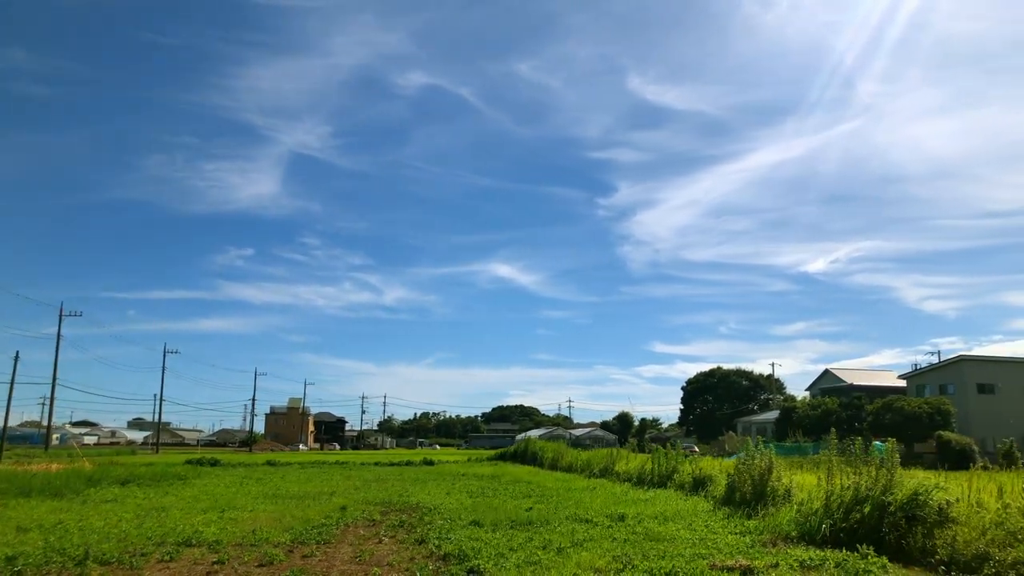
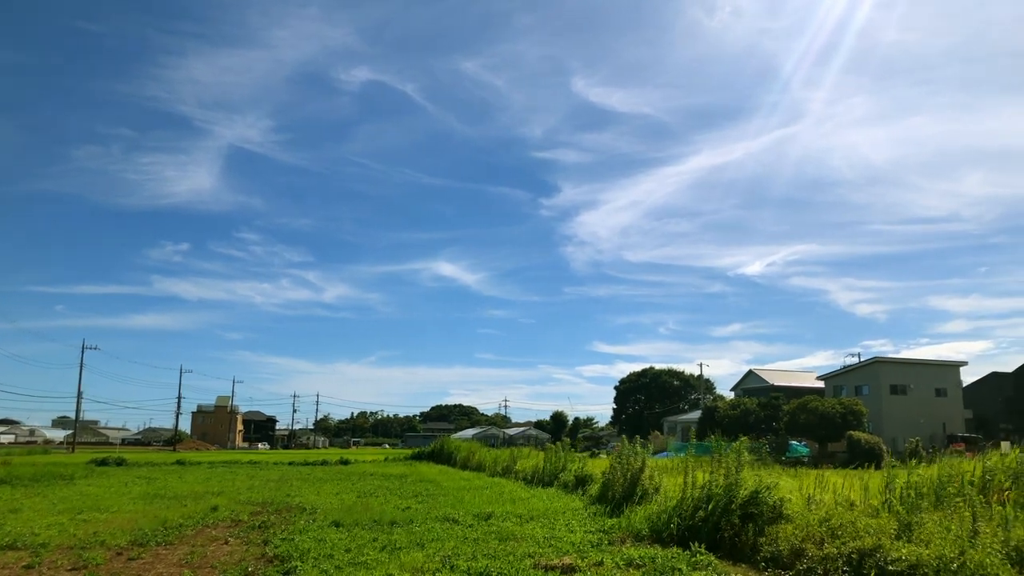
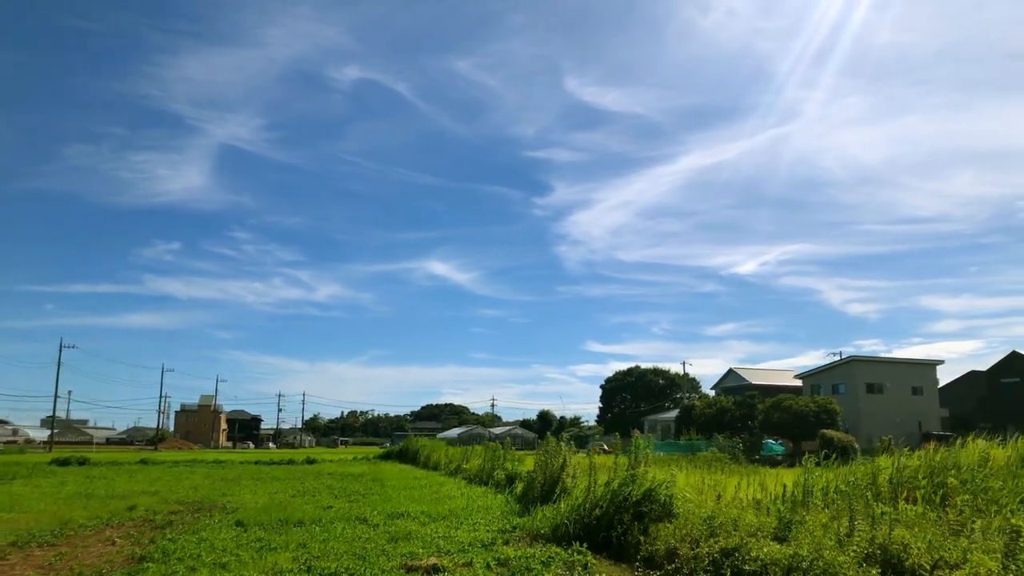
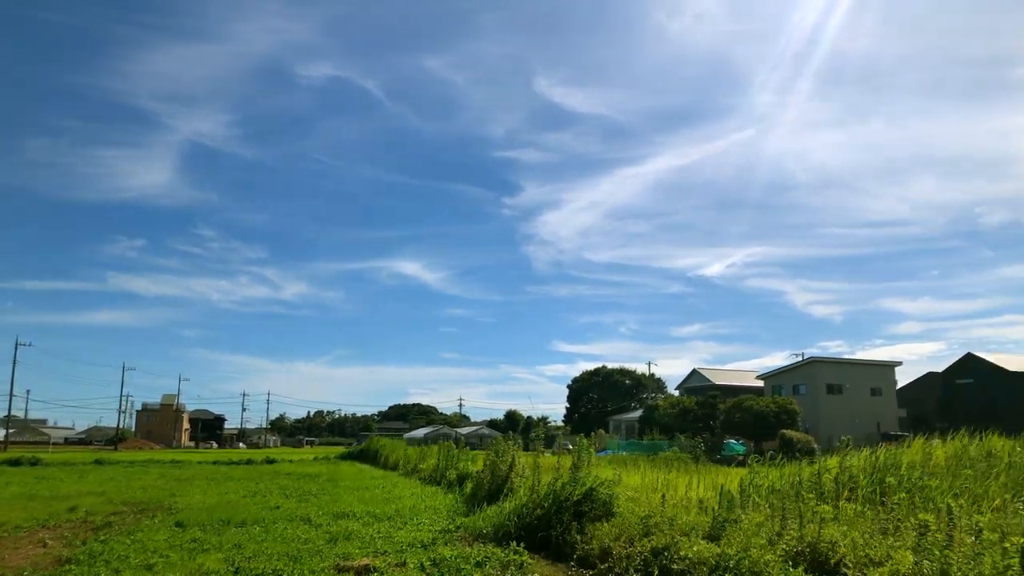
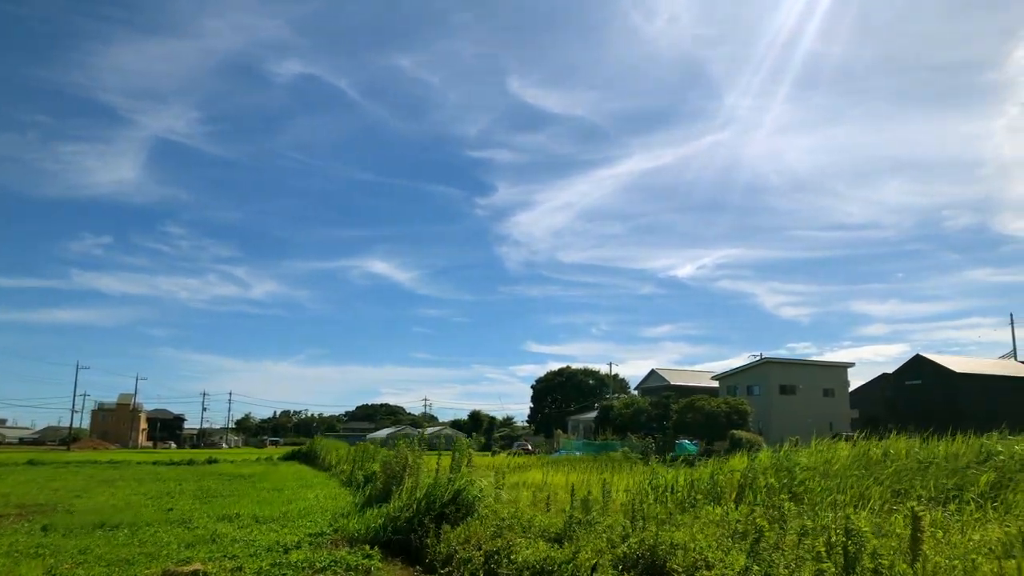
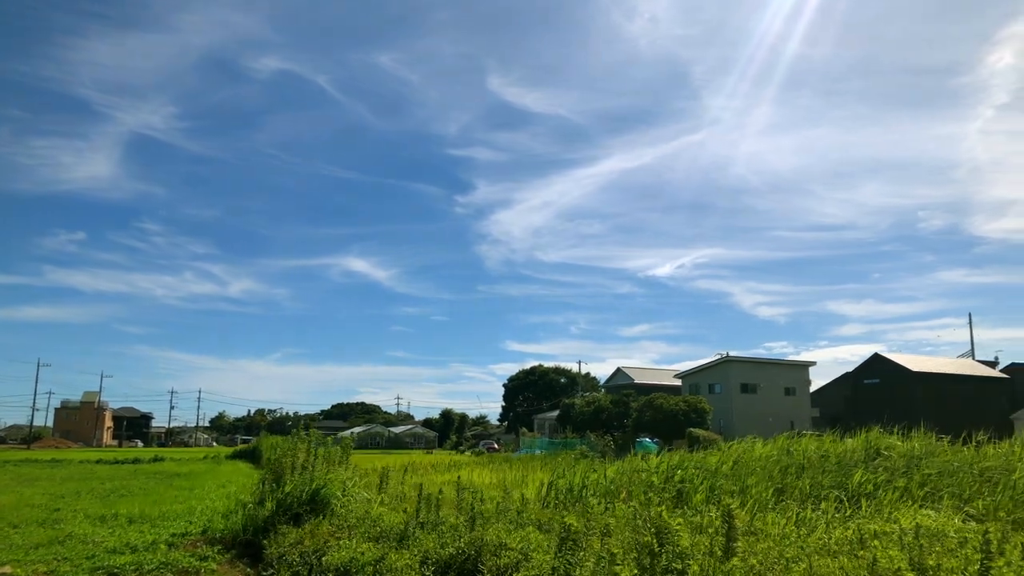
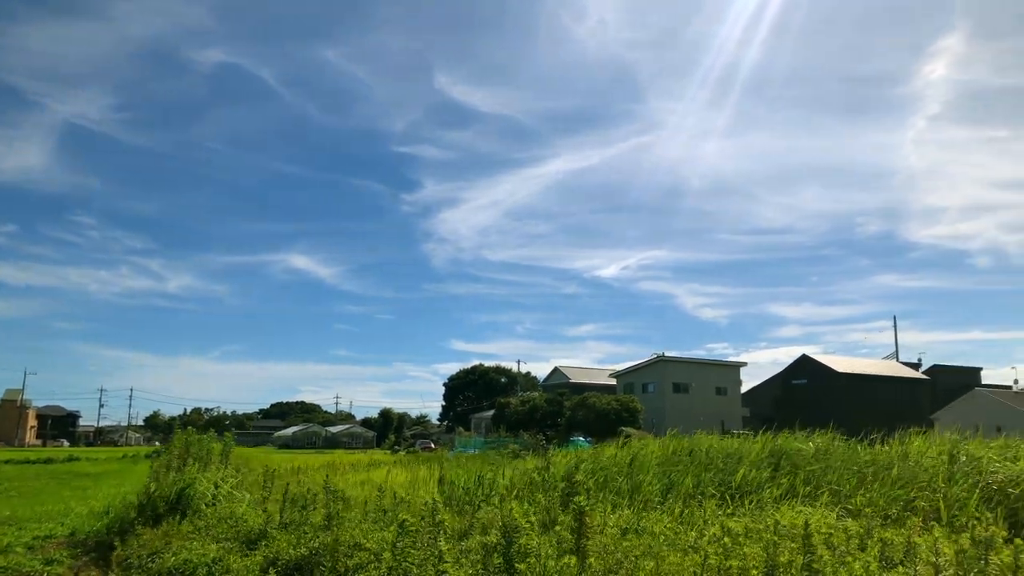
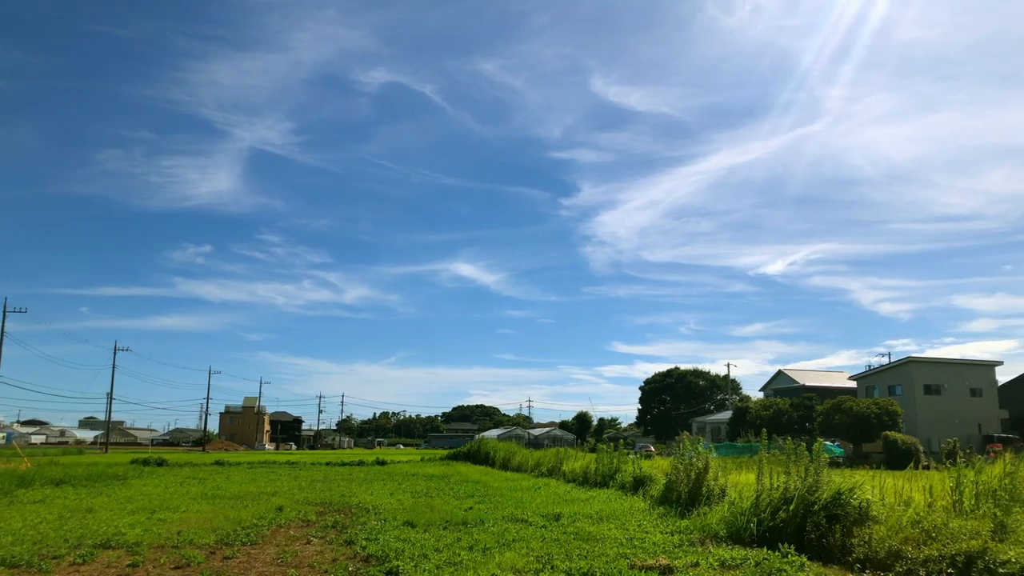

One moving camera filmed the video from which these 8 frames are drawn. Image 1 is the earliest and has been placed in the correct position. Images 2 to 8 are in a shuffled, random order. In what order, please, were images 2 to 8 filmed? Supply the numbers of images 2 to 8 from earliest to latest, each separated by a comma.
8, 2, 3, 4, 5, 6, 7
